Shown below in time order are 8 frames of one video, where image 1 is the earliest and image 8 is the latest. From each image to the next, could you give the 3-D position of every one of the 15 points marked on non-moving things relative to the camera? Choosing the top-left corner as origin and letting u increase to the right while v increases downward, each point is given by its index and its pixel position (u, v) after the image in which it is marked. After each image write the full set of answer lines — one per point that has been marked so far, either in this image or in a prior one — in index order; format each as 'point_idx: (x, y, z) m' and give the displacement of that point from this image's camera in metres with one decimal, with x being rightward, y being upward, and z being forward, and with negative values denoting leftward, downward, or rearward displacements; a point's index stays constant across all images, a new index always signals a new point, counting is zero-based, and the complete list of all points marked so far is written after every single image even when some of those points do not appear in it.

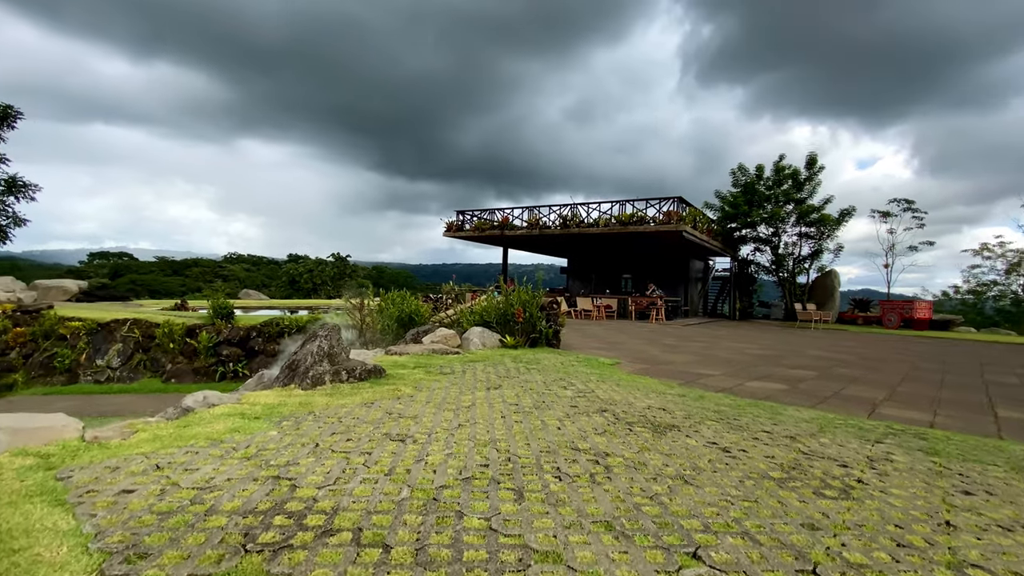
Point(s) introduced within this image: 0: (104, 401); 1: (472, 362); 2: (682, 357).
0: (-9.0, -2.5, +11.3) m
1: (-0.5, -0.9, +6.3) m
2: (+2.9, -1.2, +8.3) m
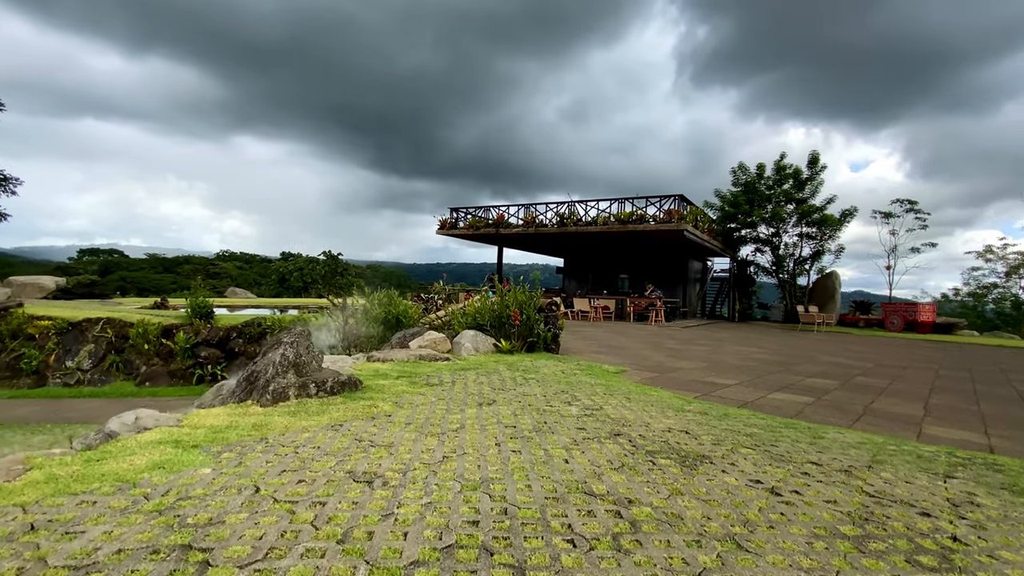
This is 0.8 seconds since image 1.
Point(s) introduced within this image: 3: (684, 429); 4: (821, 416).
0: (-9.2, -2.5, +10.5) m
1: (-0.6, -0.9, +5.7) m
2: (+2.8, -1.2, +7.7) m
3: (+1.2, -1.0, +3.6) m
4: (+2.9, -1.2, +4.6) m
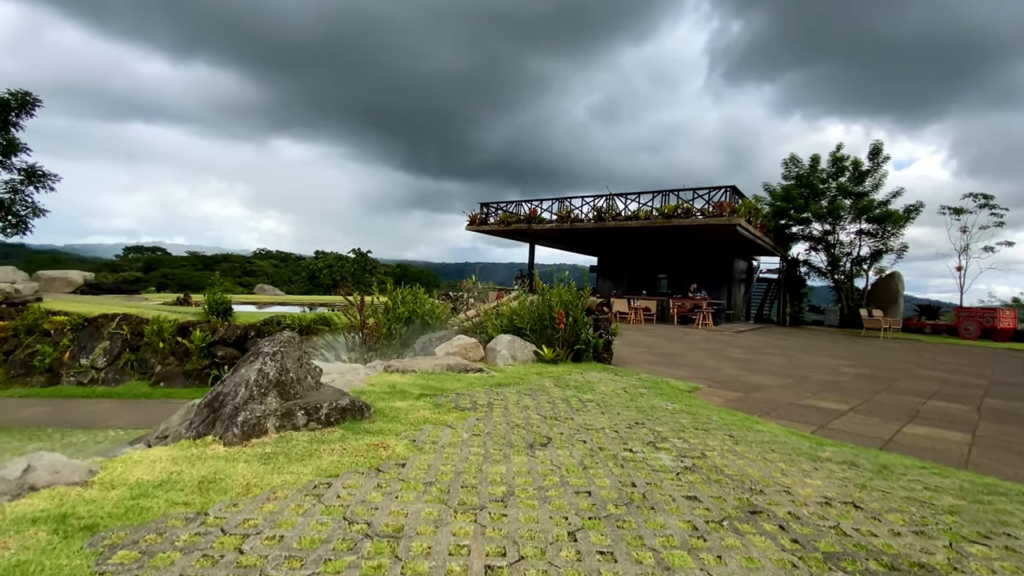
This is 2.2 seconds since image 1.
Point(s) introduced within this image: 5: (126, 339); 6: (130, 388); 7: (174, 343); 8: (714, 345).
0: (-8.4, -2.3, +9.8) m
1: (-0.1, -0.9, +4.5) m
2: (+3.3, -1.2, +6.4) m
3: (+1.6, -1.0, +2.3) m
4: (+3.3, -1.2, +3.3) m
5: (-9.5, -1.3, +12.3) m
6: (-8.7, -2.3, +11.4) m
7: (-8.2, -1.3, +12.1) m
8: (+4.3, -1.2, +10.6) m
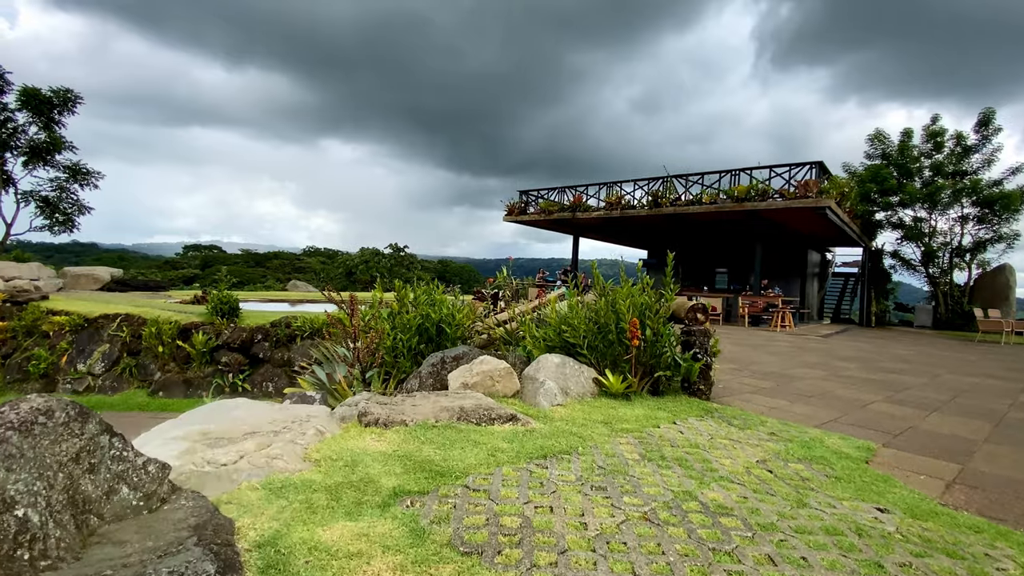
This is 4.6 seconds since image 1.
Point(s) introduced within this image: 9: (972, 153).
0: (-7.7, -2.3, +8.5) m
1: (+0.2, -0.9, +2.6) m
2: (+3.8, -1.2, +4.1) m
3: (+1.7, -1.0, +0.2) m
4: (+3.5, -1.2, +1.1) m
5: (-8.6, -1.2, +11.1) m
6: (-7.9, -2.2, +10.2) m
7: (-7.3, -1.3, +10.8) m
8: (+5.1, -1.2, +8.3) m
9: (+17.9, +5.3, +19.3) m
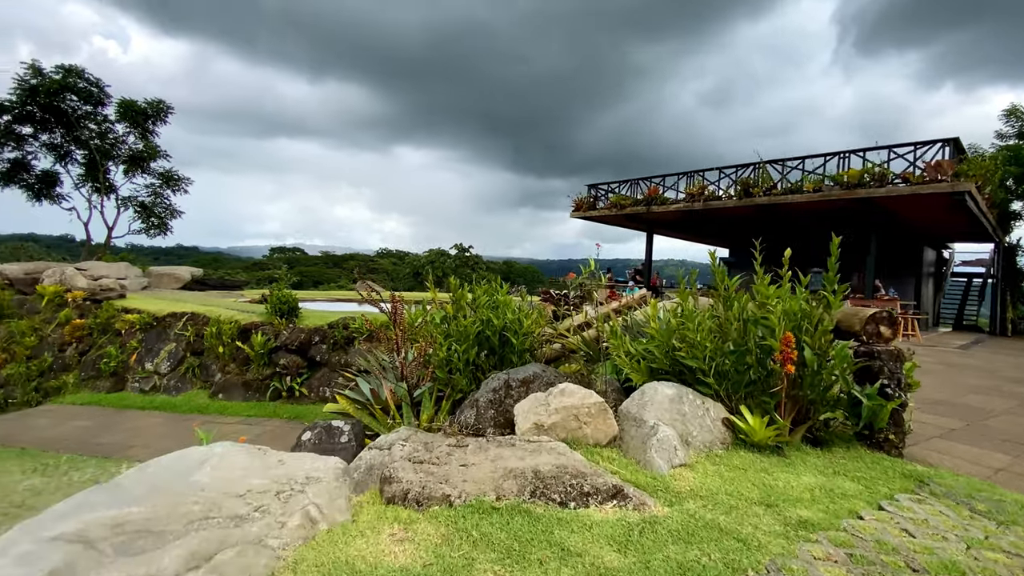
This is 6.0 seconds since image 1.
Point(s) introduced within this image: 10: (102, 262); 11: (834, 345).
0: (-6.5, -2.3, +8.3) m
1: (+0.5, -0.9, +1.4) m
2: (+4.3, -1.2, +2.5) m
3: (+1.7, -1.0, -1.1) m
4: (+3.6, -1.2, -0.5) m
5: (-7.1, -1.2, +10.9) m
6: (-6.5, -2.2, +9.9) m
7: (-5.8, -1.2, +10.5) m
8: (+6.1, -1.2, +6.4) m
9: (+20.3, +5.2, +15.7) m
10: (-14.9, +0.9, +18.0) m
11: (+1.9, -0.3, +2.9) m
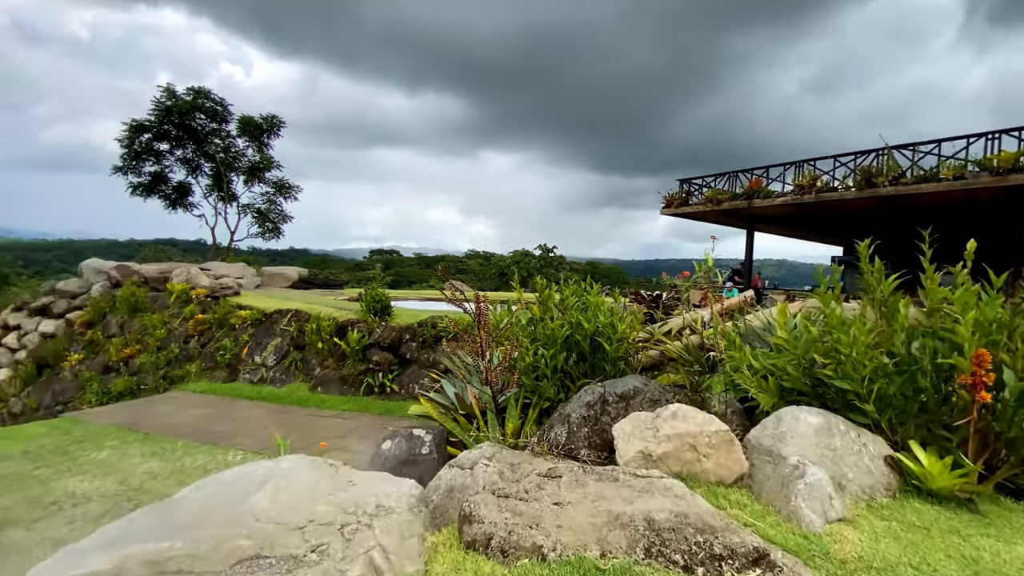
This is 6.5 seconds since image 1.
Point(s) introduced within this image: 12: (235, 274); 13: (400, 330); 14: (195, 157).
0: (-5.0, -2.2, +8.9) m
1: (+0.8, -0.9, +0.9) m
2: (+4.6, -1.2, +1.4) m
3: (+1.5, -1.0, -1.8) m
4: (+3.4, -1.2, -1.5) m
5: (-5.1, -1.2, +11.6) m
6: (-4.7, -2.2, +10.5) m
7: (-4.0, -1.2, +10.9) m
8: (+7.1, -1.2, +4.9) m
9: (+22.7, +5.0, +11.7) m
10: (-11.6, +1.0, +19.9) m
11: (+2.3, -0.3, +2.1) m
12: (-10.3, +0.5, +18.6) m
13: (-2.4, -0.9, +10.5) m
14: (-11.5, +4.8, +18.2) m
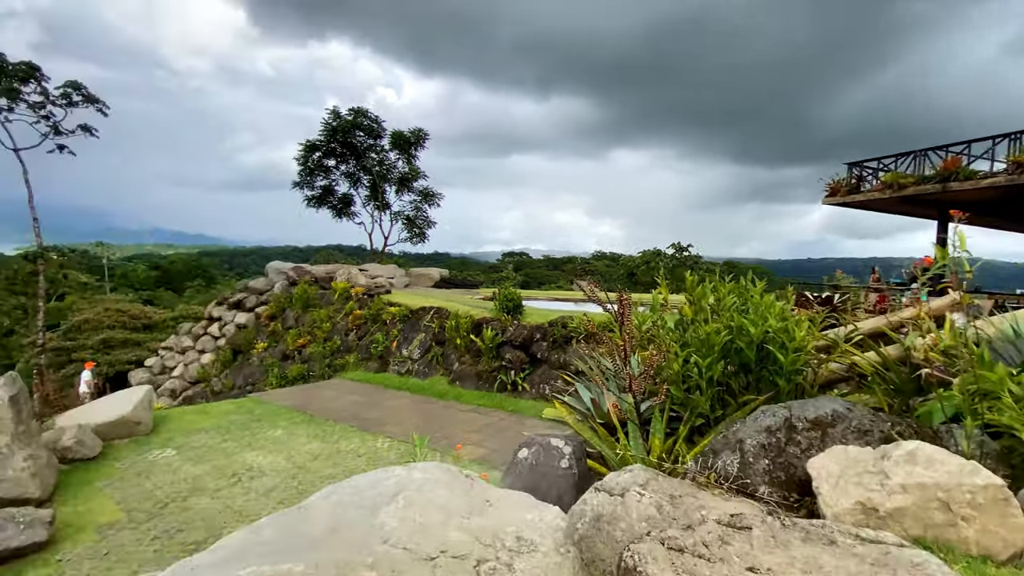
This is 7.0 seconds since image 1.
0: (-2.5, -2.2, +9.6) m
1: (+1.0, -0.9, +0.4) m
2: (+4.9, -1.2, -0.2) m
3: (+1.0, -1.0, -2.4) m
4: (+3.0, -1.2, -2.7) m
5: (-2.0, -1.1, +12.2) m
6: (-1.8, -2.1, +11.1) m
7: (-1.0, -1.2, +11.2) m
8: (+8.2, -1.2, +2.6) m
9: (+25.0, +4.9, +5.2) m
10: (-6.1, +1.0, +21.9) m
11: (+2.8, -0.3, +1.1) m
12: (-5.2, +0.6, +20.3) m
13: (+0.4, -0.9, +10.4) m
14: (-6.4, +4.8, +20.2) m
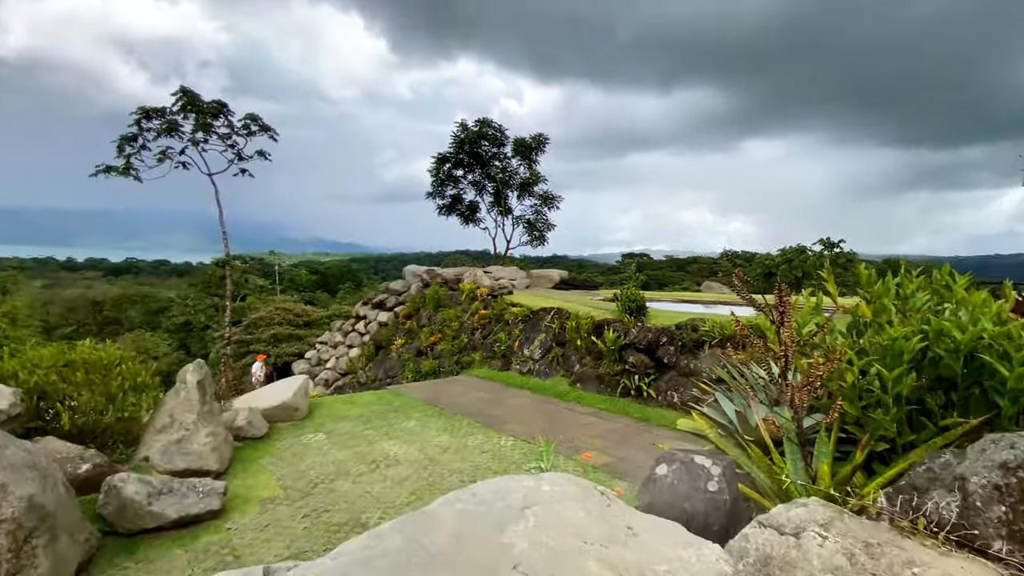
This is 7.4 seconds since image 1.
0: (-0.2, -2.2, +9.7) m
1: (+1.1, -0.8, -0.1) m
2: (+4.7, -1.1, -1.6) m
3: (+0.4, -0.9, -2.8) m
4: (+2.3, -1.2, -3.5) m
5: (+1.0, -1.1, +12.1) m
6: (+0.9, -2.1, +11.0) m
7: (+1.7, -1.2, +11.0) m
8: (+8.6, -1.2, +0.4) m
9: (+25.5, +5.0, -1.1) m
10: (-0.7, +1.0, +22.5) m
11: (+3.0, -0.3, +0.2) m
12: (-0.2, +0.5, +20.7) m
13: (+2.9, -0.9, +9.8) m
14: (-1.4, +4.8, +21.0) m
